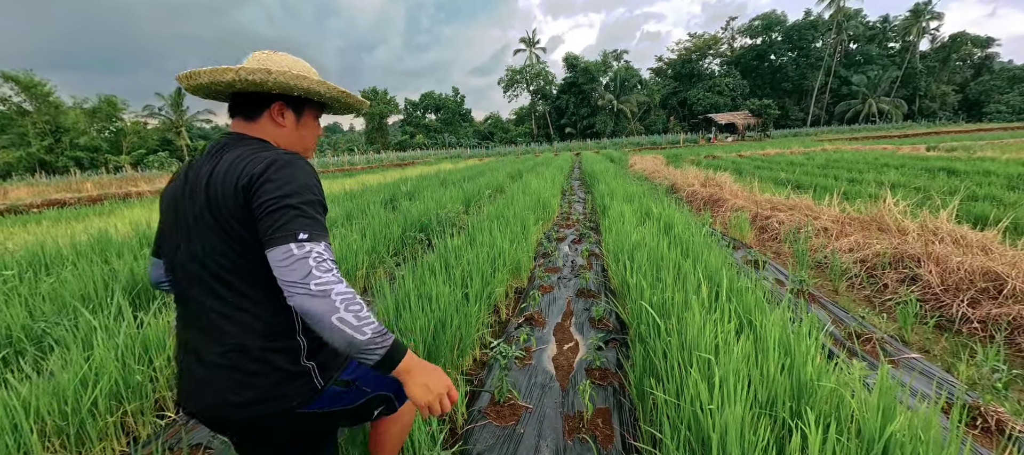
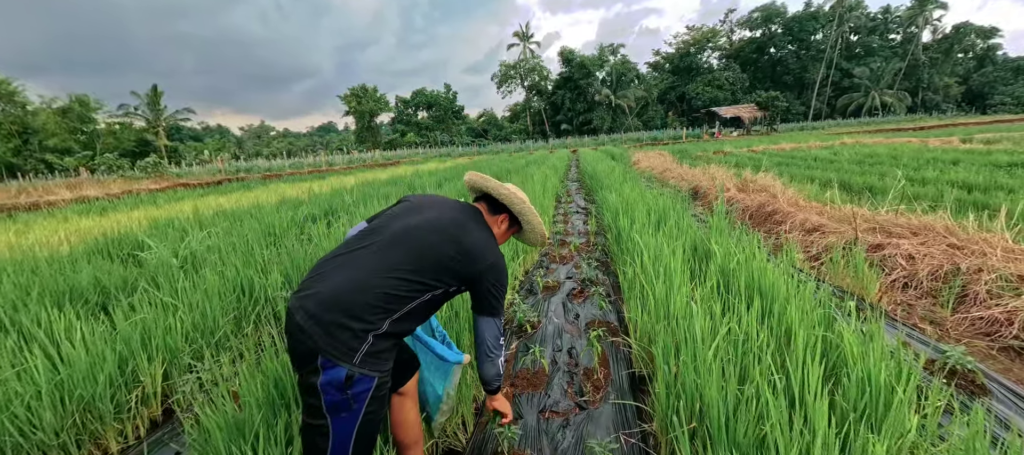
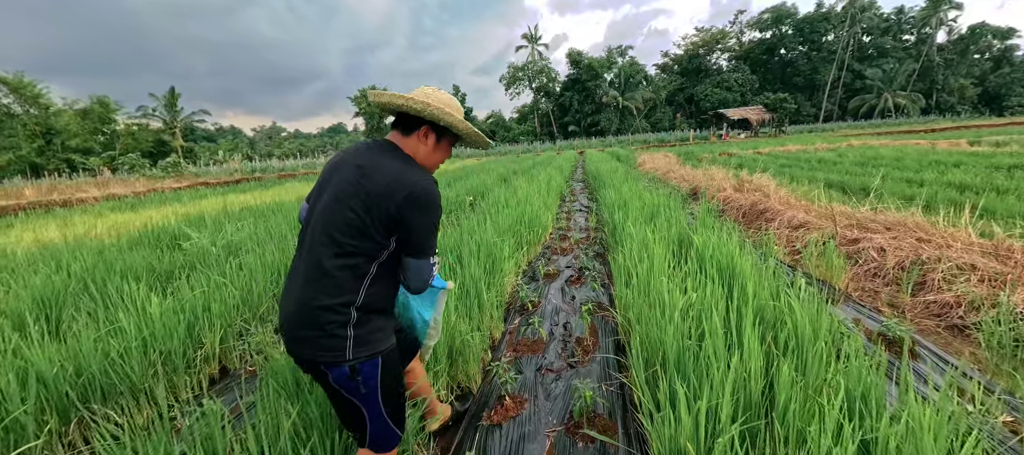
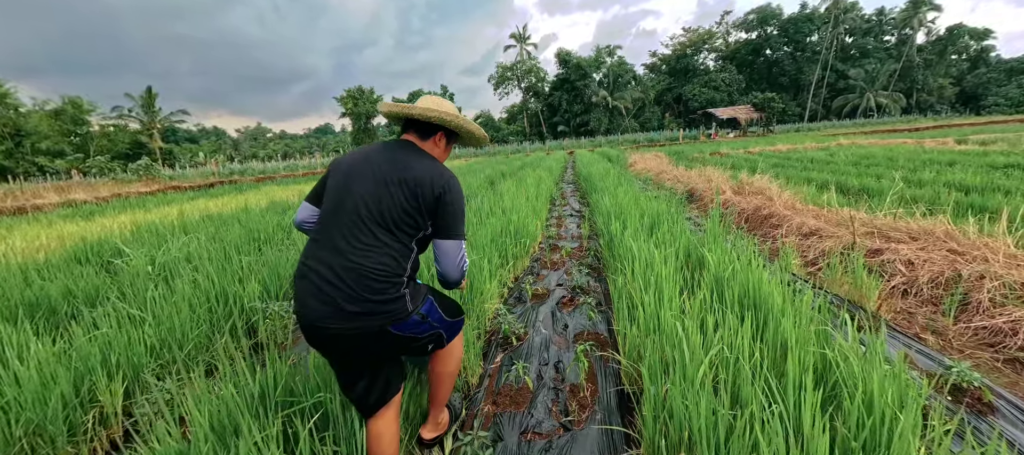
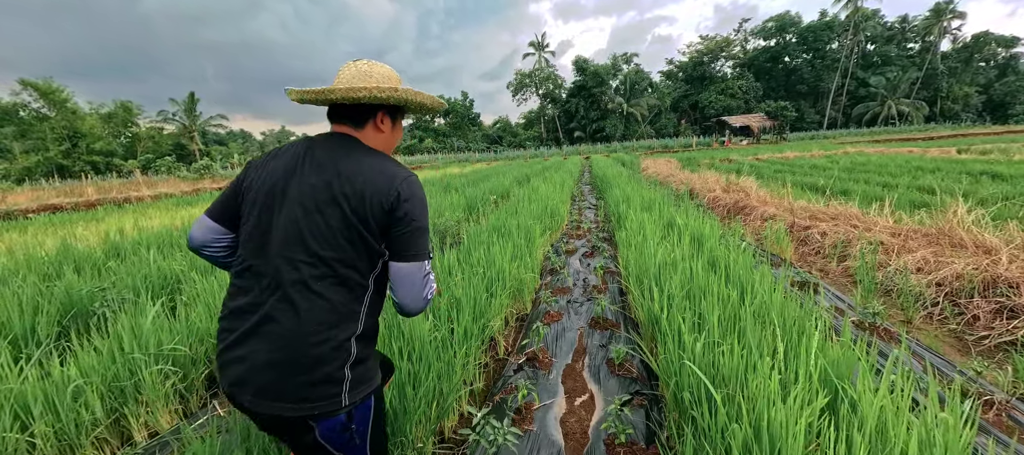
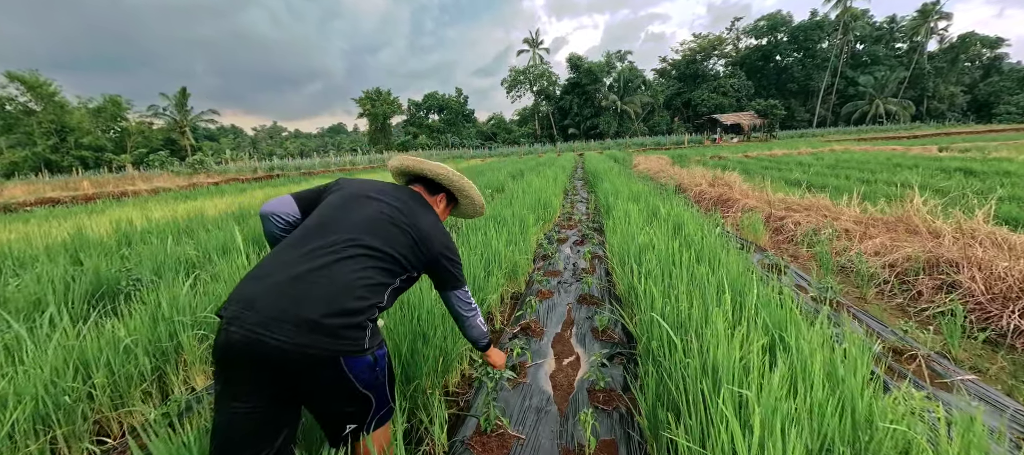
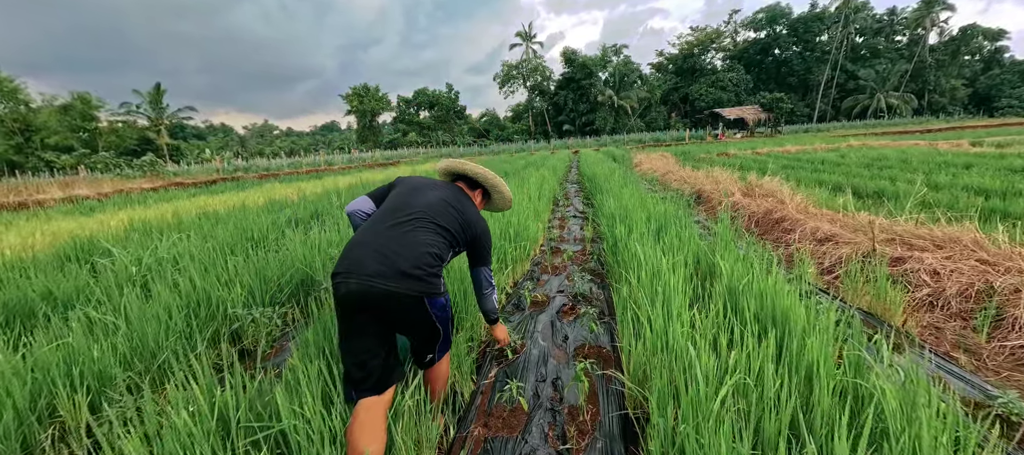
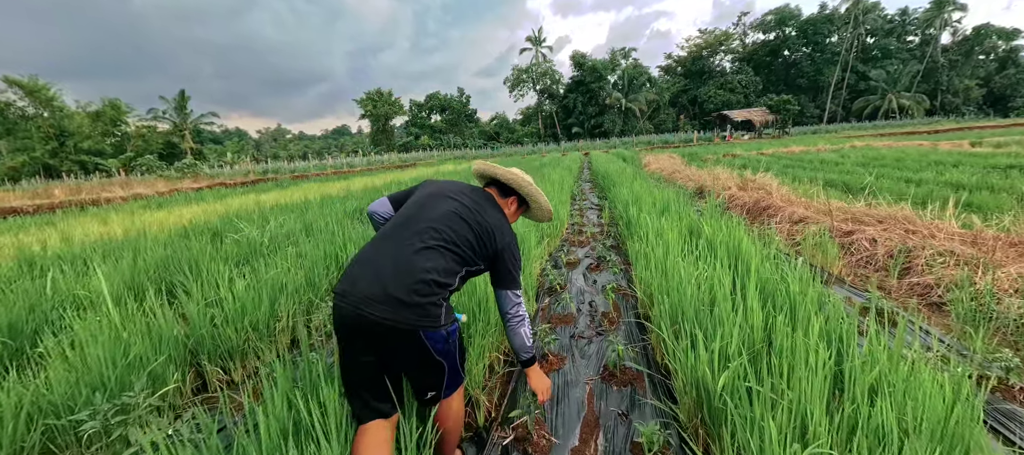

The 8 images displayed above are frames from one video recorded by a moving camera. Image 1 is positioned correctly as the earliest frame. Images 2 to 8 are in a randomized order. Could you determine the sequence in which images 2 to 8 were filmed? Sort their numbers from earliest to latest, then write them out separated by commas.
6, 5, 8, 3, 2, 4, 7
